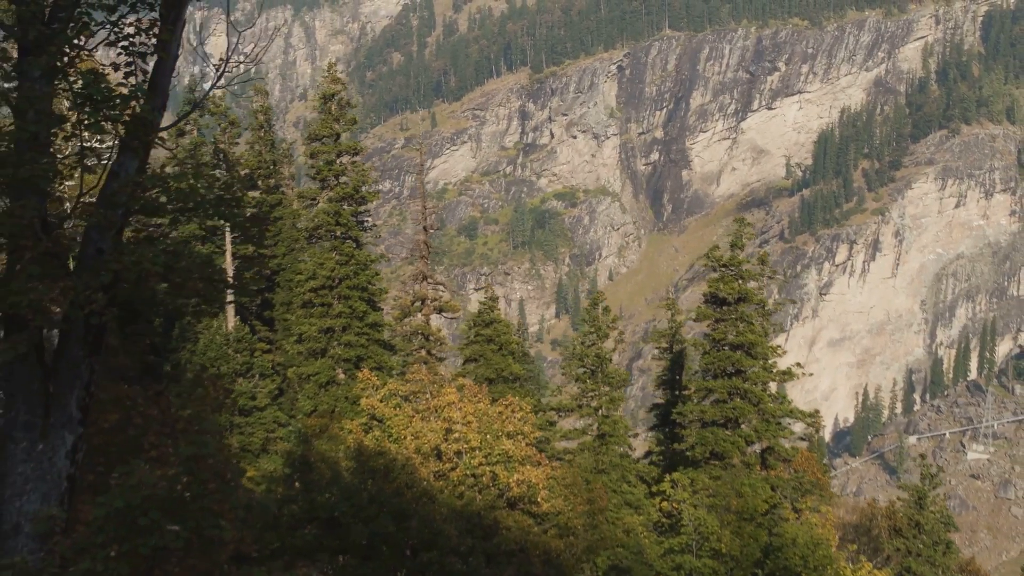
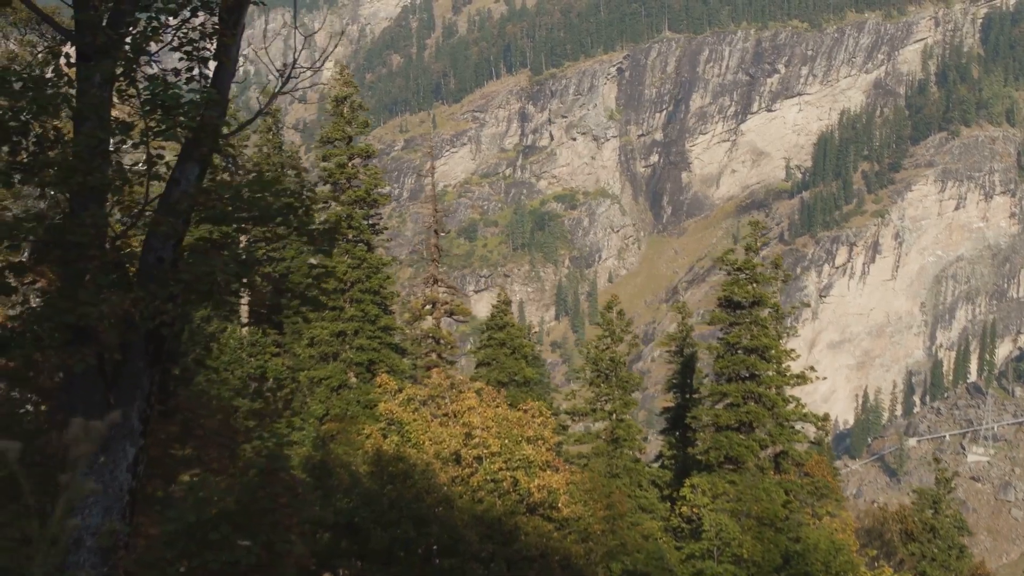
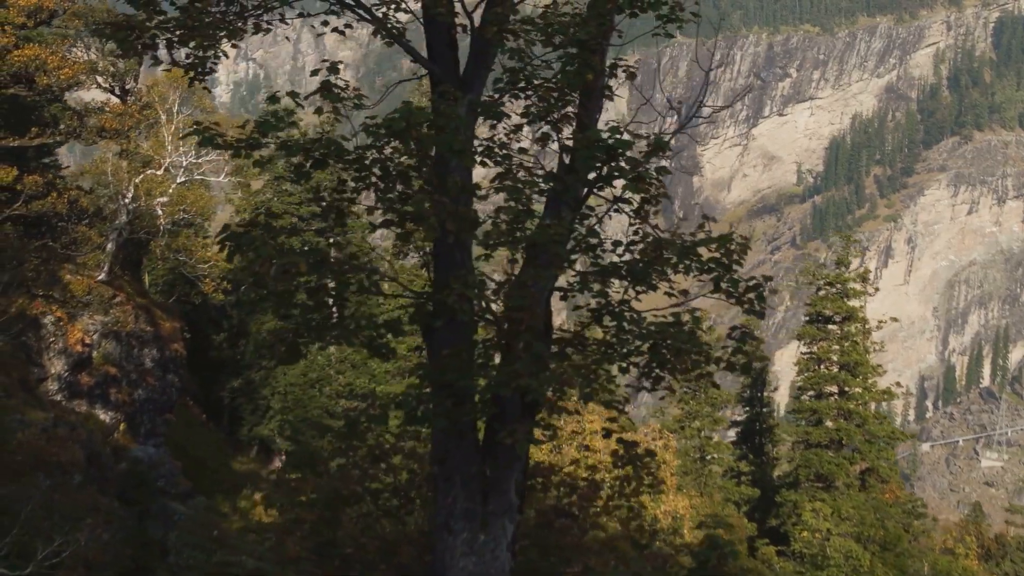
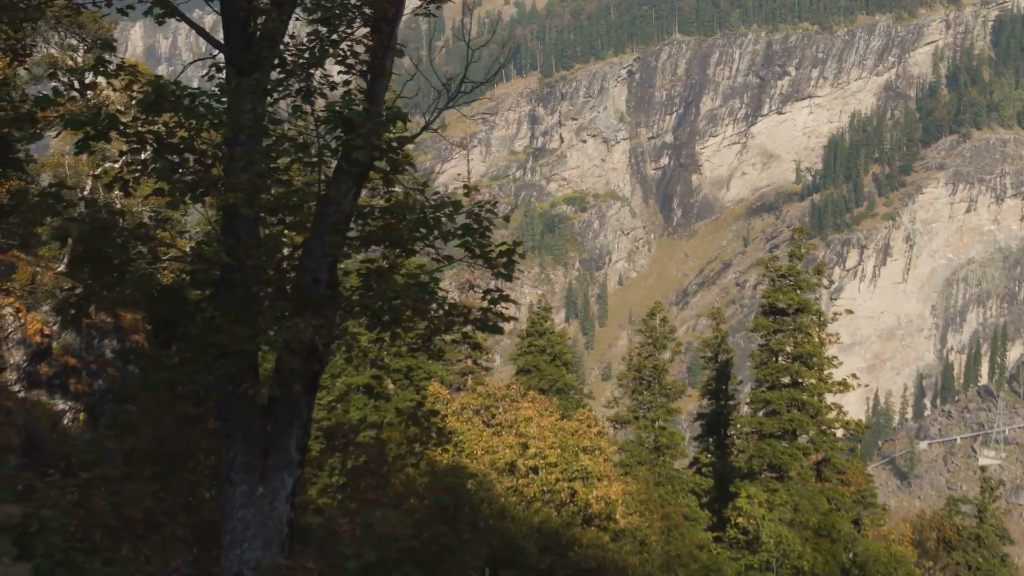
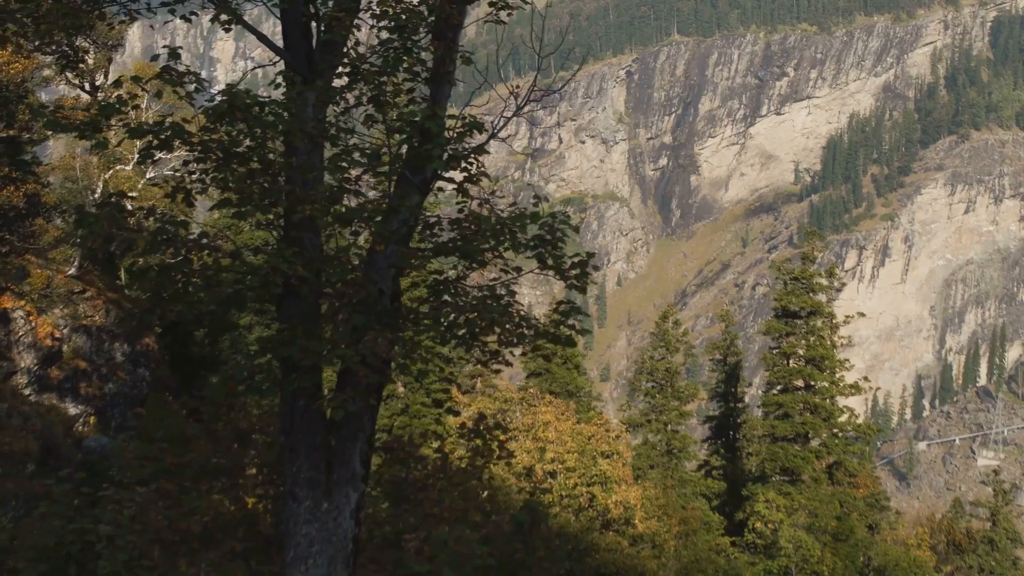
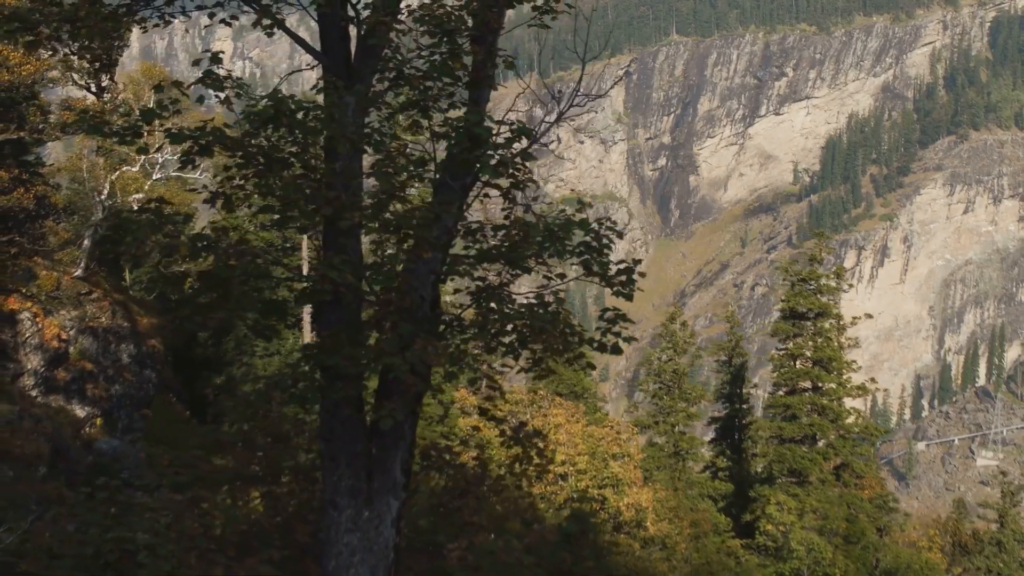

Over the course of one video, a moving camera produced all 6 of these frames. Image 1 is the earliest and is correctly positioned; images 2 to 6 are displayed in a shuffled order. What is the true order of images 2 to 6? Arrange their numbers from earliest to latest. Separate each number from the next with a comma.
2, 4, 5, 6, 3
